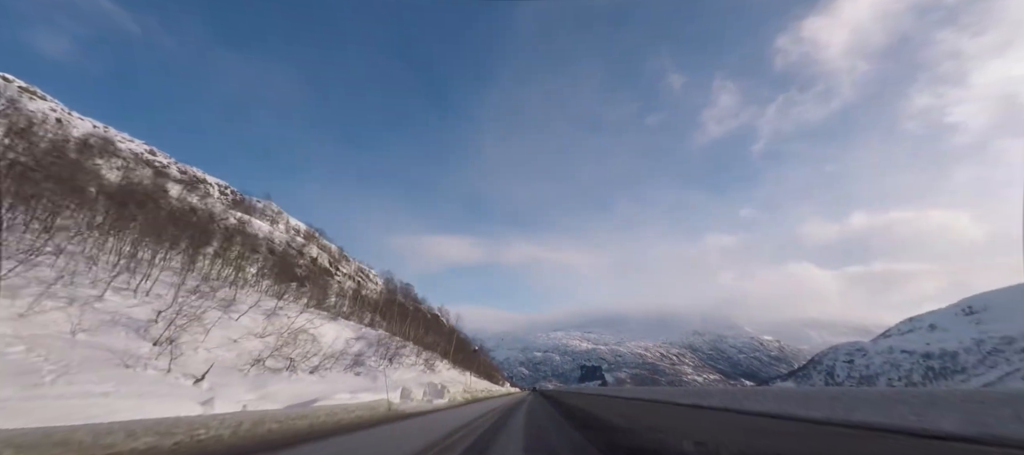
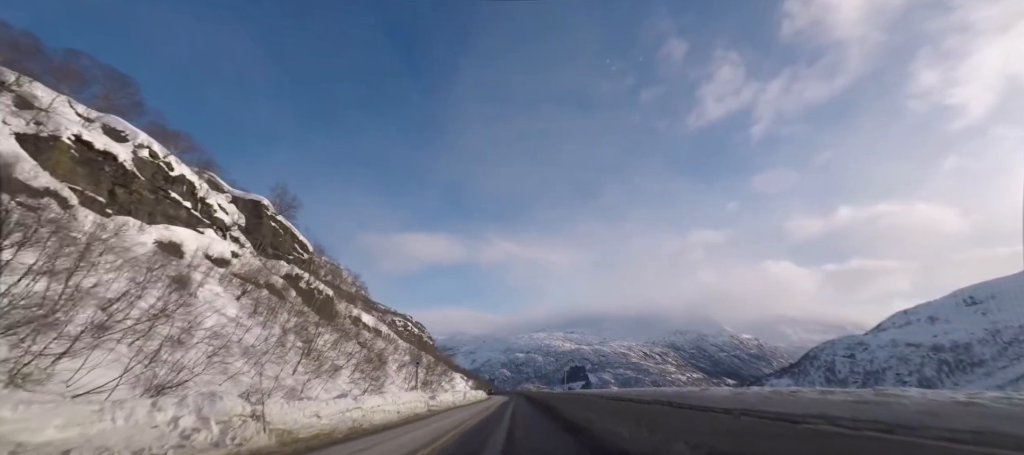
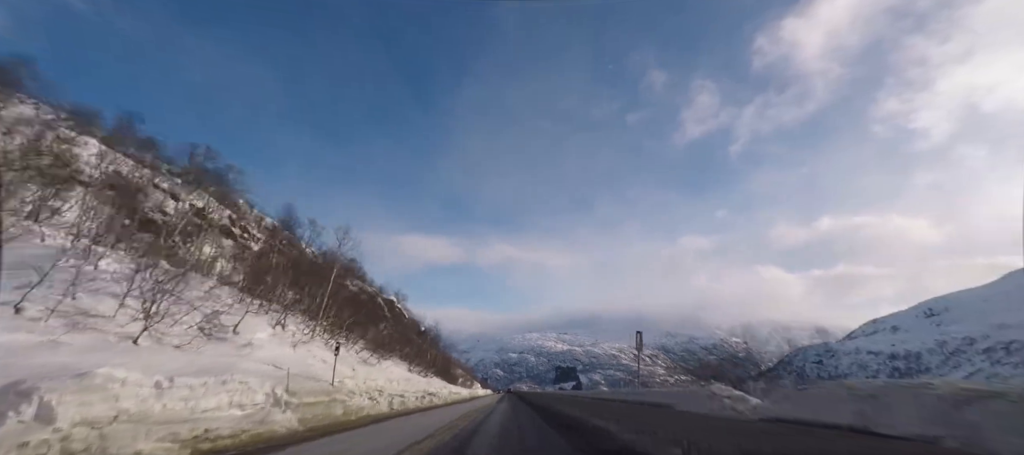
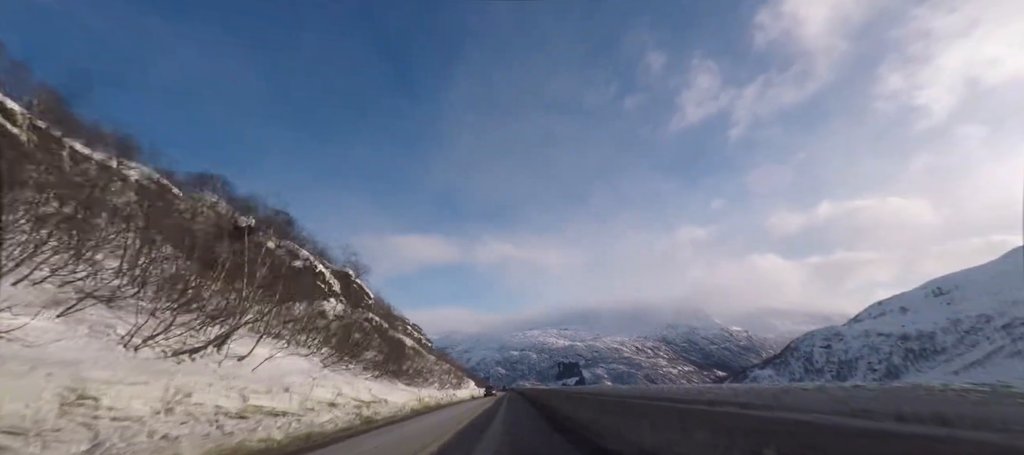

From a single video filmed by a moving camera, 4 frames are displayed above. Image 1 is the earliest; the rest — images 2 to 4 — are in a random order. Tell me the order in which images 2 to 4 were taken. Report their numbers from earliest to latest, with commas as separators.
3, 4, 2
